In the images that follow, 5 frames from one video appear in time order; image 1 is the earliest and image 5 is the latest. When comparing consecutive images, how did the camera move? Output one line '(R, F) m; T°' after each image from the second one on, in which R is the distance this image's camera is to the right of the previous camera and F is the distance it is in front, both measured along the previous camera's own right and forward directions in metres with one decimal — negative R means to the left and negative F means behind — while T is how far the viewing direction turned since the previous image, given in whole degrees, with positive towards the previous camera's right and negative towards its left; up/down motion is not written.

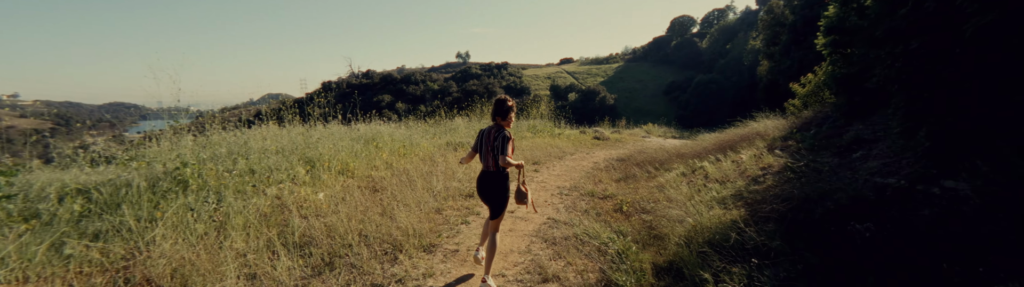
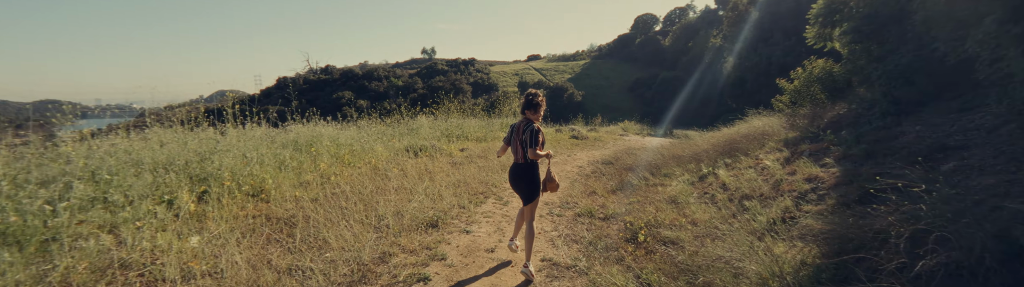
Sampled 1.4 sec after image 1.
(-0.1, +1.5) m; +5°
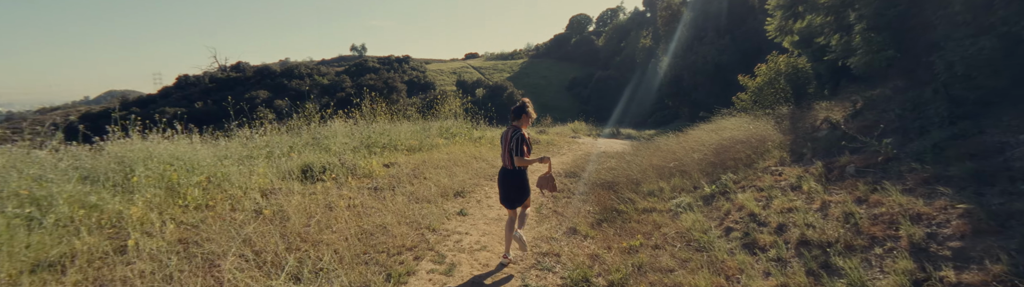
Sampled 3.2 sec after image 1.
(0.0, +2.0) m; +10°
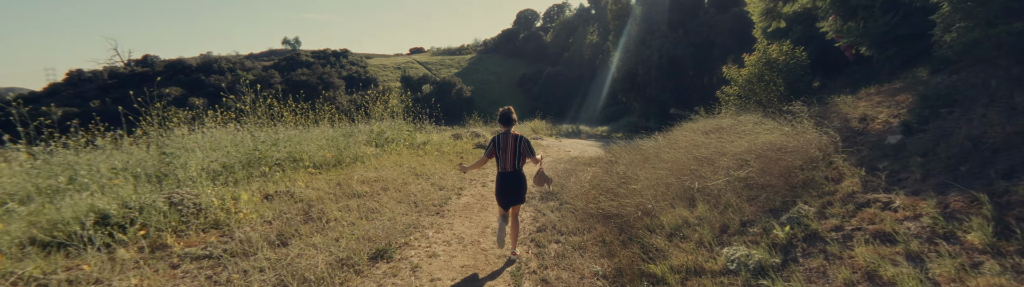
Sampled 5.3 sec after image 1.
(-0.1, +2.2) m; +8°
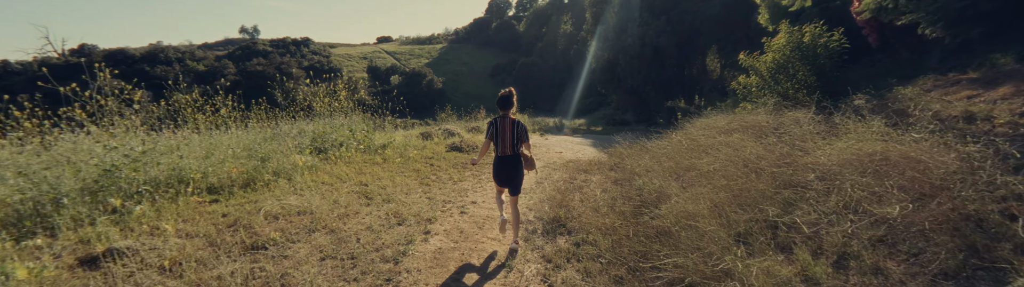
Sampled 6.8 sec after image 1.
(-0.2, +1.7) m; +5°
